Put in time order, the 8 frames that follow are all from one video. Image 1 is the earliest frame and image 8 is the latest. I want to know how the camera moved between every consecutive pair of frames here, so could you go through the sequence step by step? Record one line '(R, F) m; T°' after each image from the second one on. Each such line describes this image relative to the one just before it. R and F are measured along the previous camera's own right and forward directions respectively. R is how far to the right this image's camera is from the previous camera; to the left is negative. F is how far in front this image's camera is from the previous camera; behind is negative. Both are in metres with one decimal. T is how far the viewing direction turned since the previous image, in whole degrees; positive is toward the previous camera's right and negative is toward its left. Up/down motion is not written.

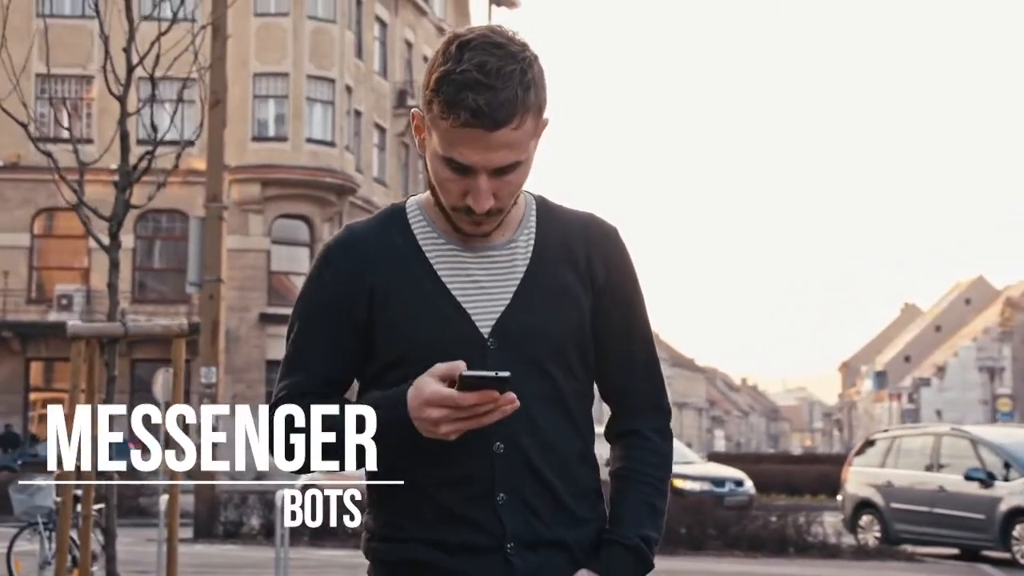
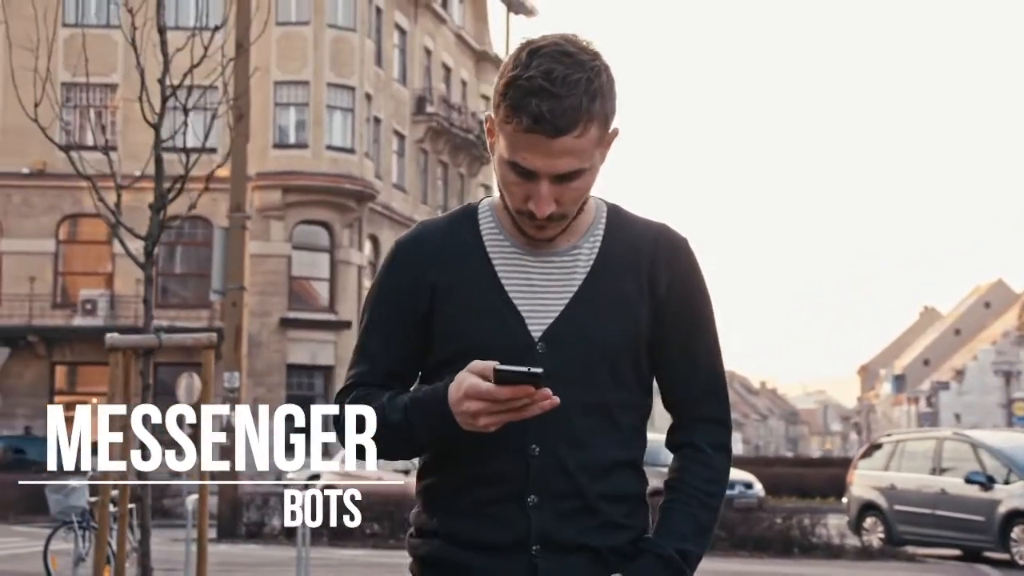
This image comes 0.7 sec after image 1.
(0.0, -0.4) m; -1°
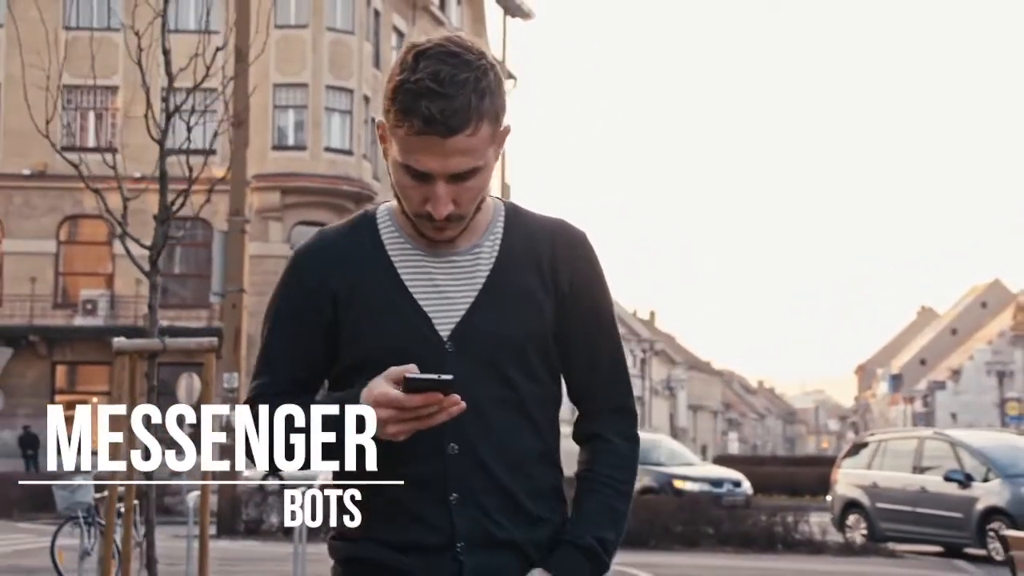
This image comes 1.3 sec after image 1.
(0.0, -0.3) m; 0°
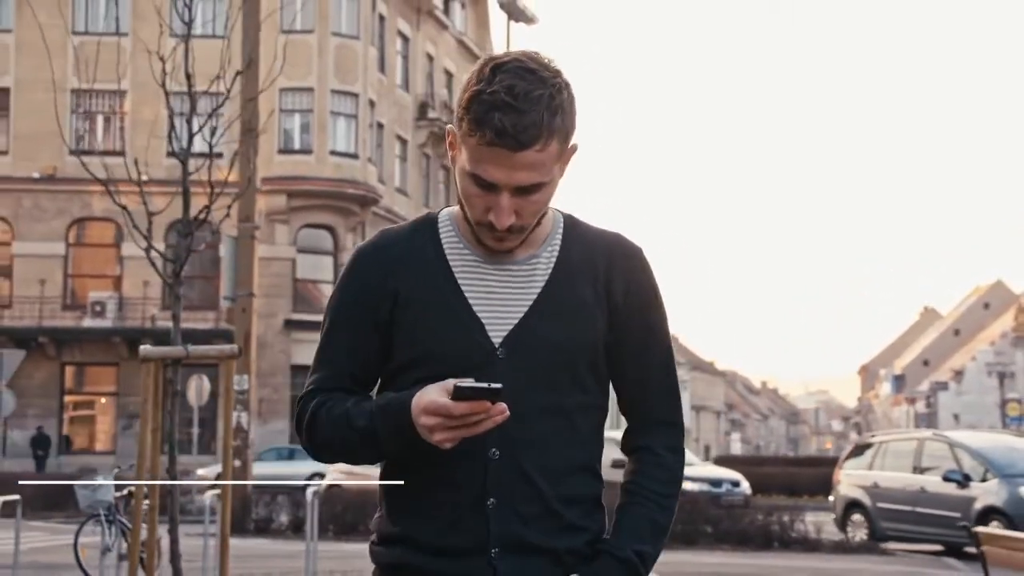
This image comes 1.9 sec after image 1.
(0.0, -0.3) m; 0°
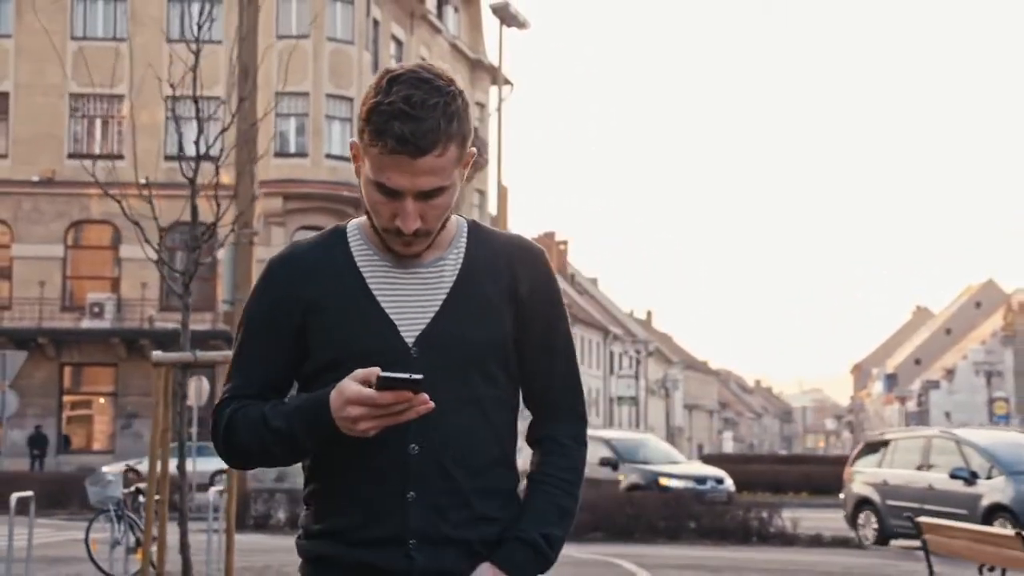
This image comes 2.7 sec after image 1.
(0.0, -0.5) m; 0°
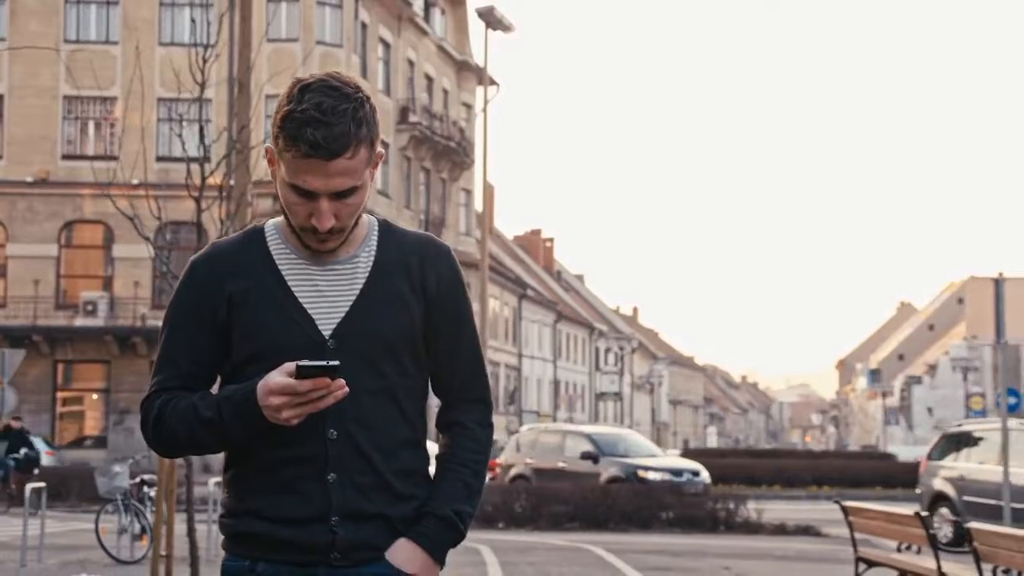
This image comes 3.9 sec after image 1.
(+0.1, -0.7) m; 0°
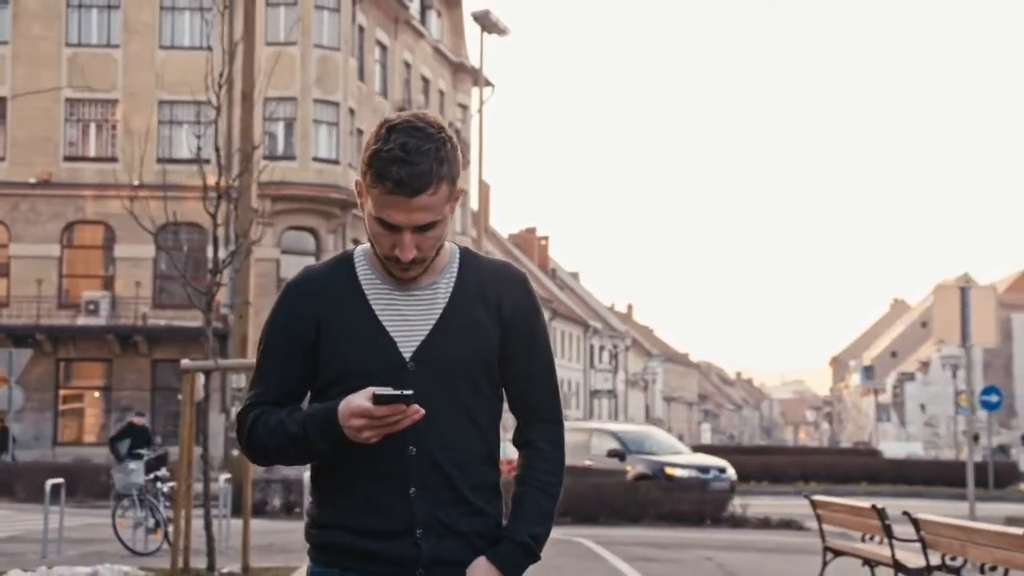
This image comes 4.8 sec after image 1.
(0.0, -0.5) m; 0°
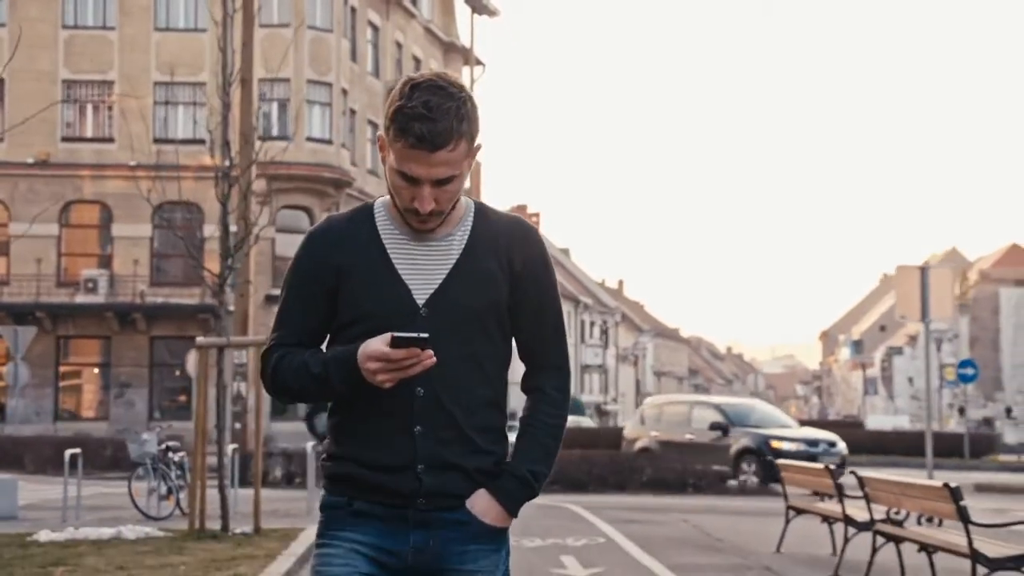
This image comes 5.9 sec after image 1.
(0.0, -0.6) m; 0°
